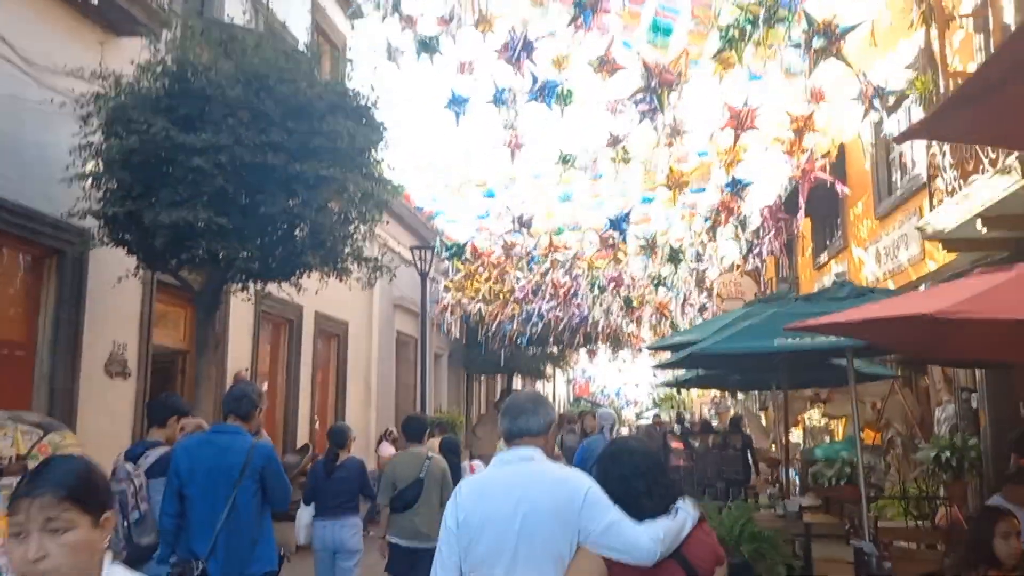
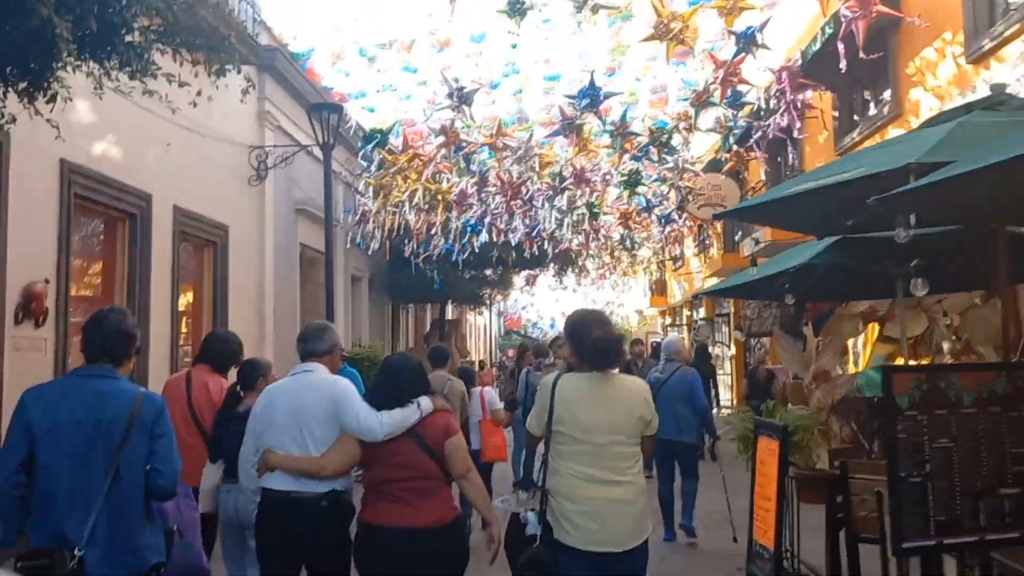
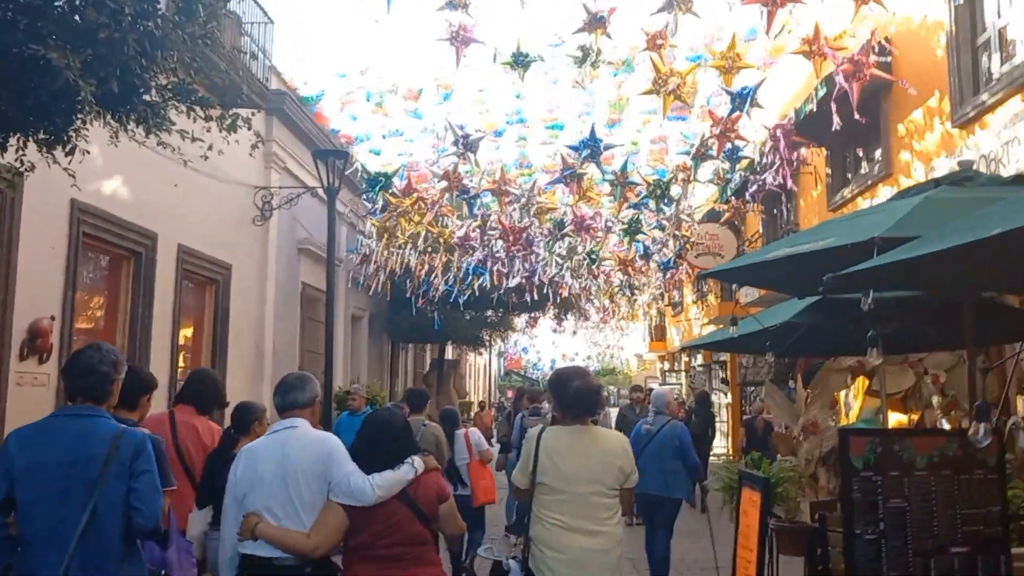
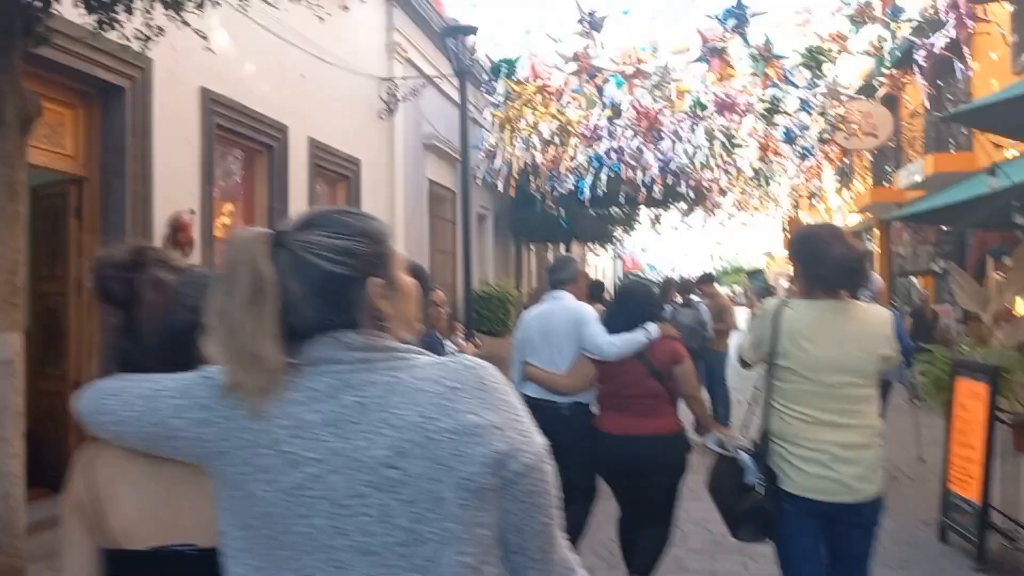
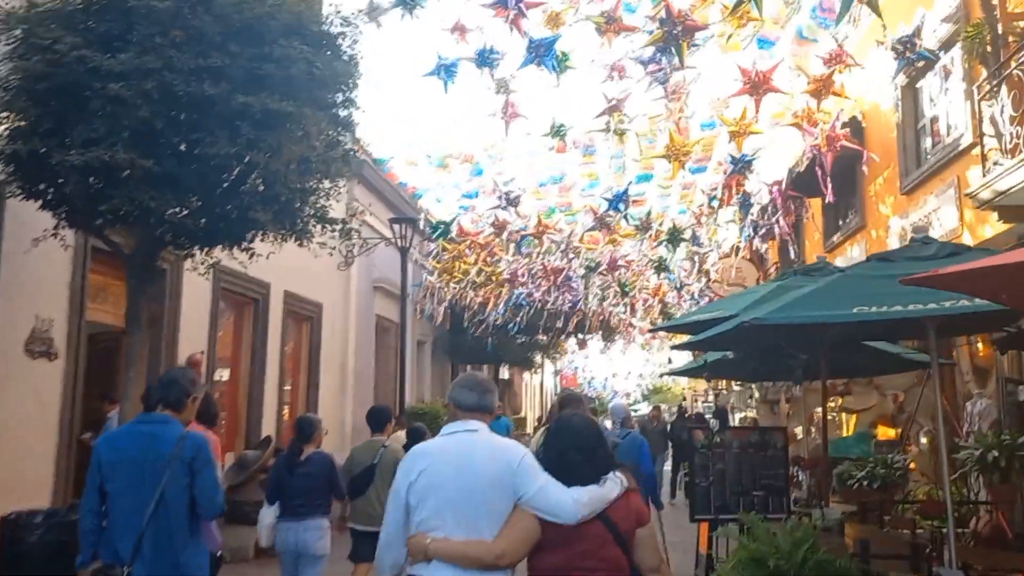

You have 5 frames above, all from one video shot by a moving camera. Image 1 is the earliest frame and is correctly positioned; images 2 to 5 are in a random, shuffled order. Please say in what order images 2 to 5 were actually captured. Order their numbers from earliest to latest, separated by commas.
5, 3, 2, 4
